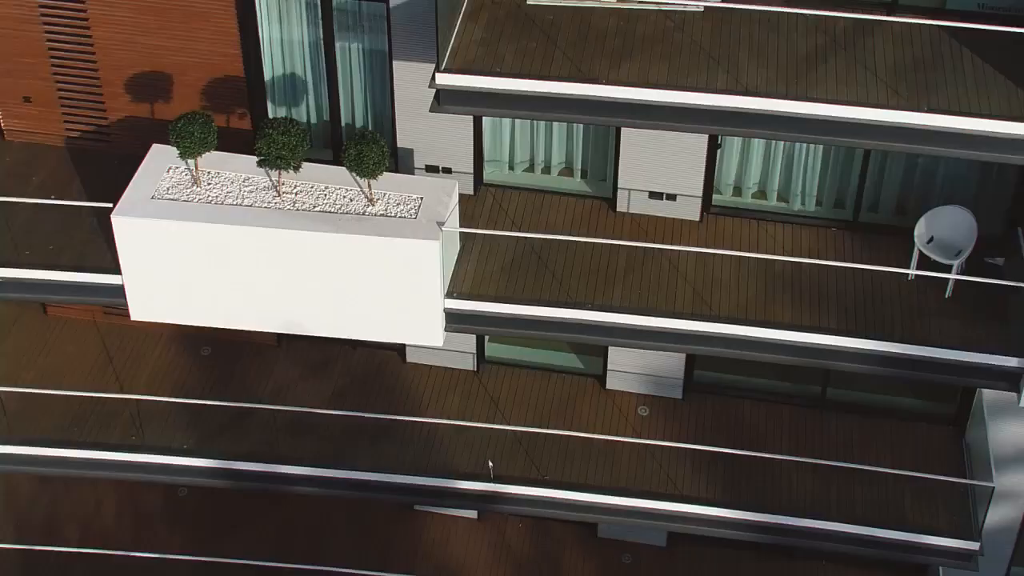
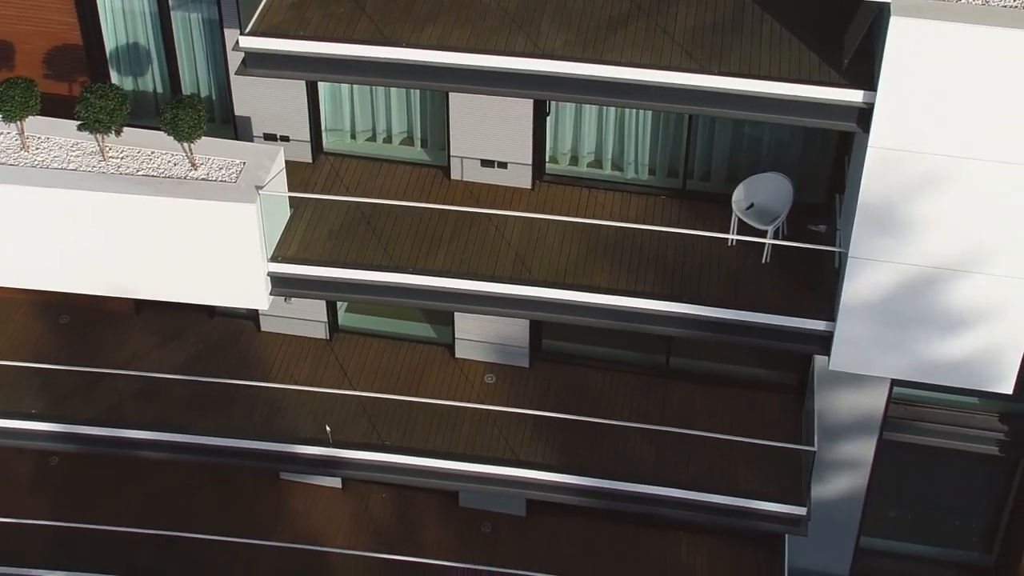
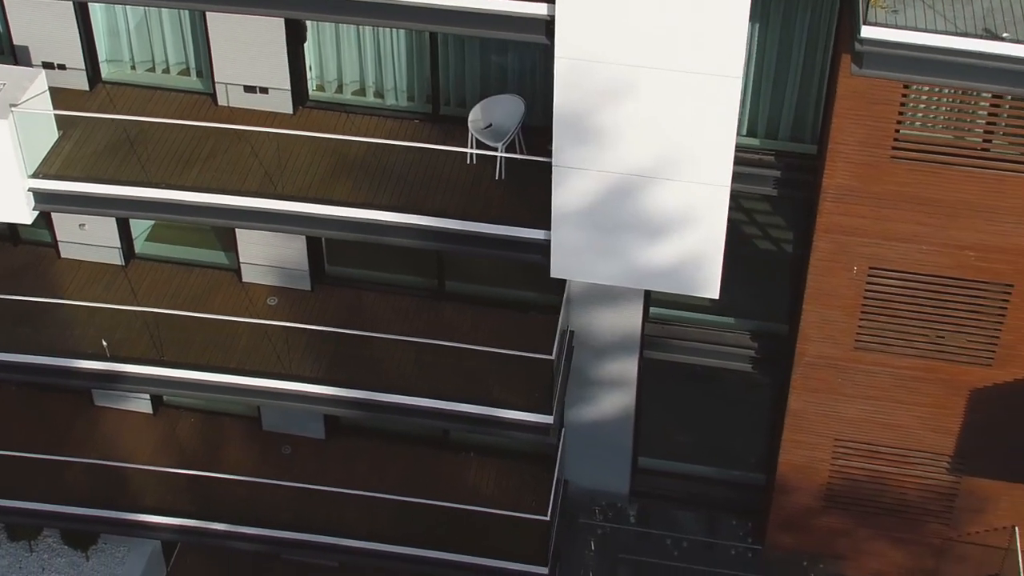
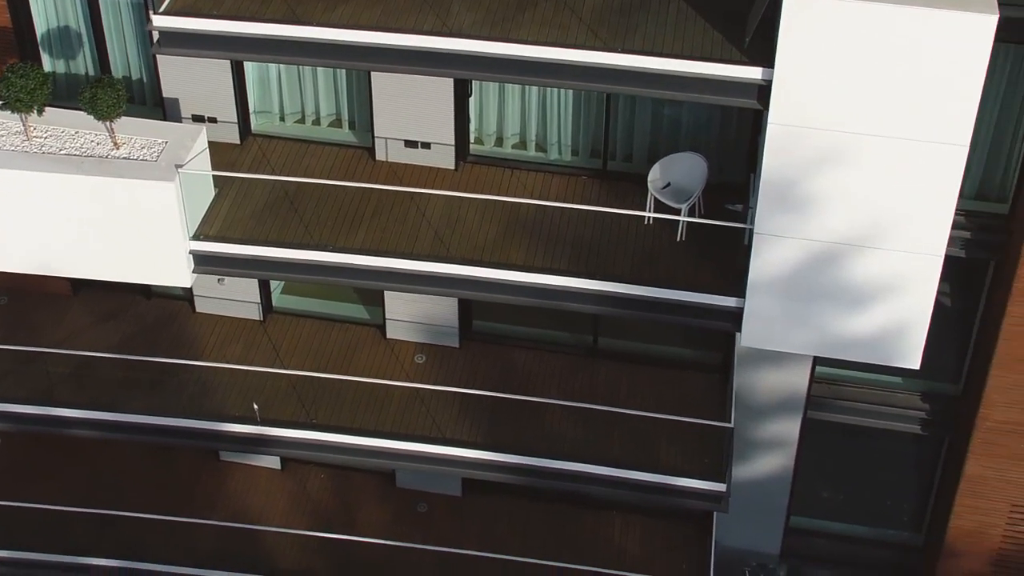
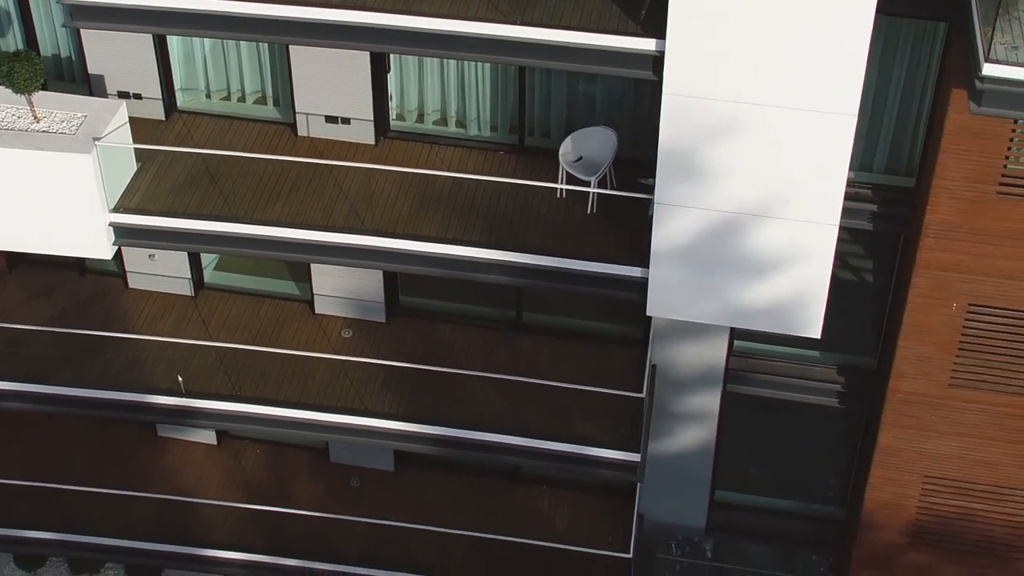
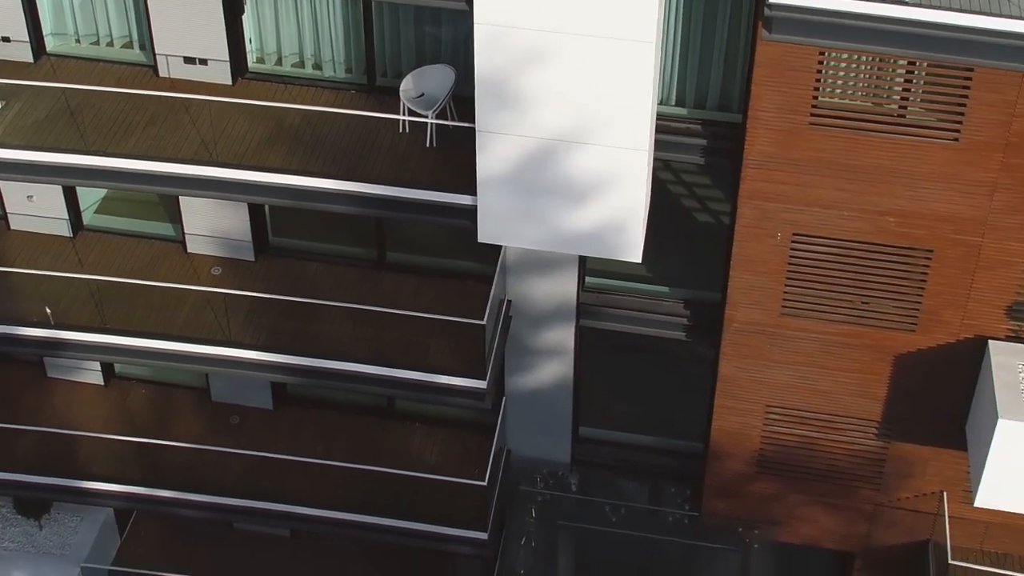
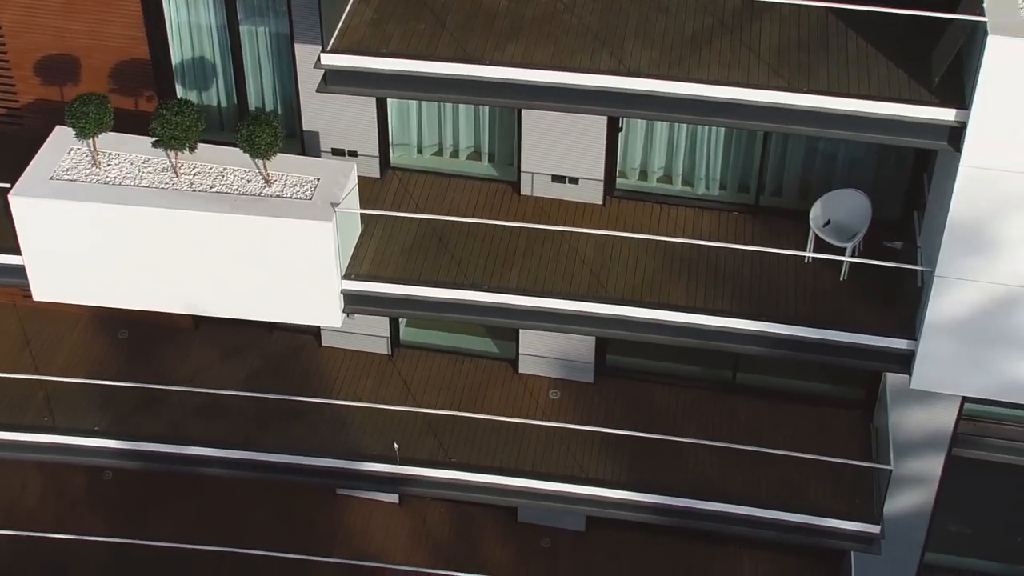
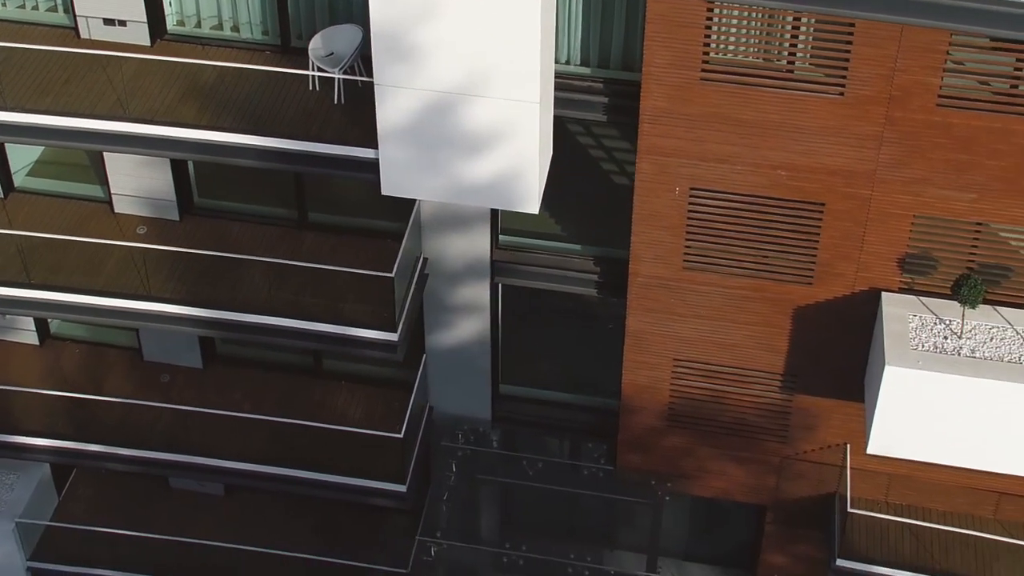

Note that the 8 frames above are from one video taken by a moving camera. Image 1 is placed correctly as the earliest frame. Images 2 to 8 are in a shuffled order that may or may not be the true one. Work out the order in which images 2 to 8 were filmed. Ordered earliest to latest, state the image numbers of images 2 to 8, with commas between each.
7, 2, 4, 5, 3, 6, 8
